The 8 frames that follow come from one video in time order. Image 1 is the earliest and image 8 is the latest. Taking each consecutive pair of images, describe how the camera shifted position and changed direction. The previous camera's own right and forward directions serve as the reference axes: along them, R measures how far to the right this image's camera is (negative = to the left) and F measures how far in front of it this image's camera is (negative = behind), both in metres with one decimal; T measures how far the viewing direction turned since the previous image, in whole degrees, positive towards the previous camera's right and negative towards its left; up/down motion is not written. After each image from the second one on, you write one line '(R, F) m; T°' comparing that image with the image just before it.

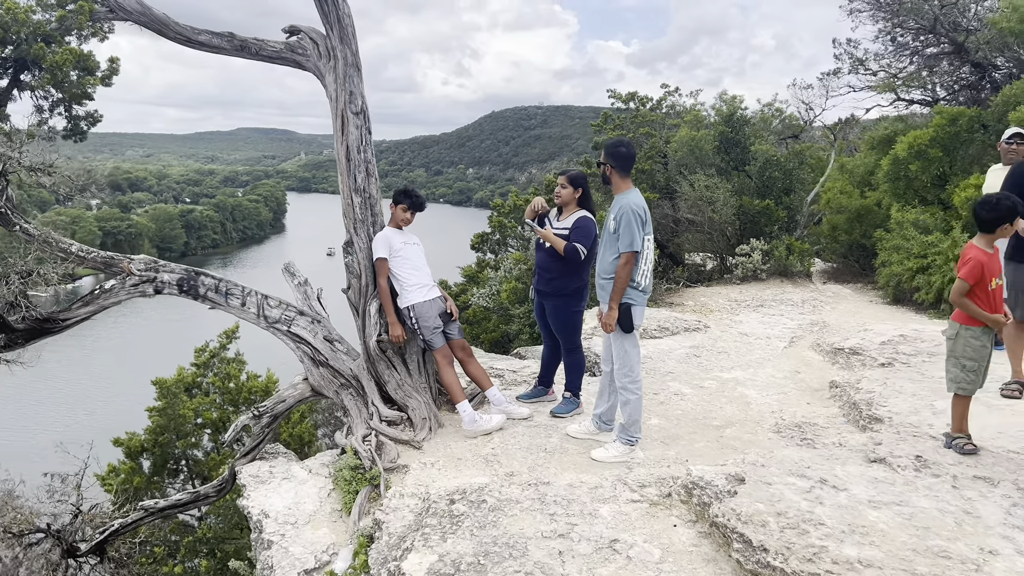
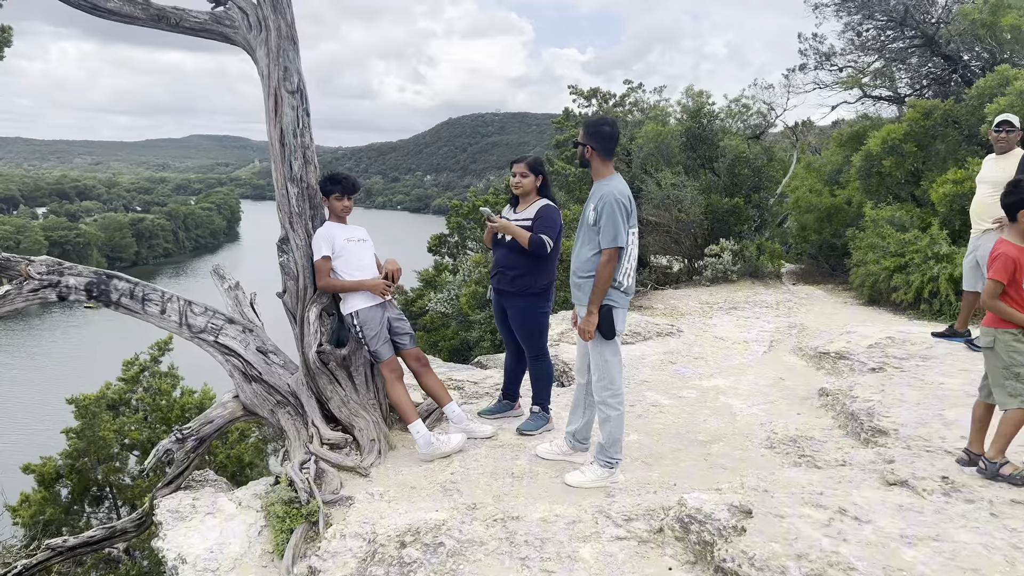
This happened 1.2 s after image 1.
(0.0, +0.6) m; +3°
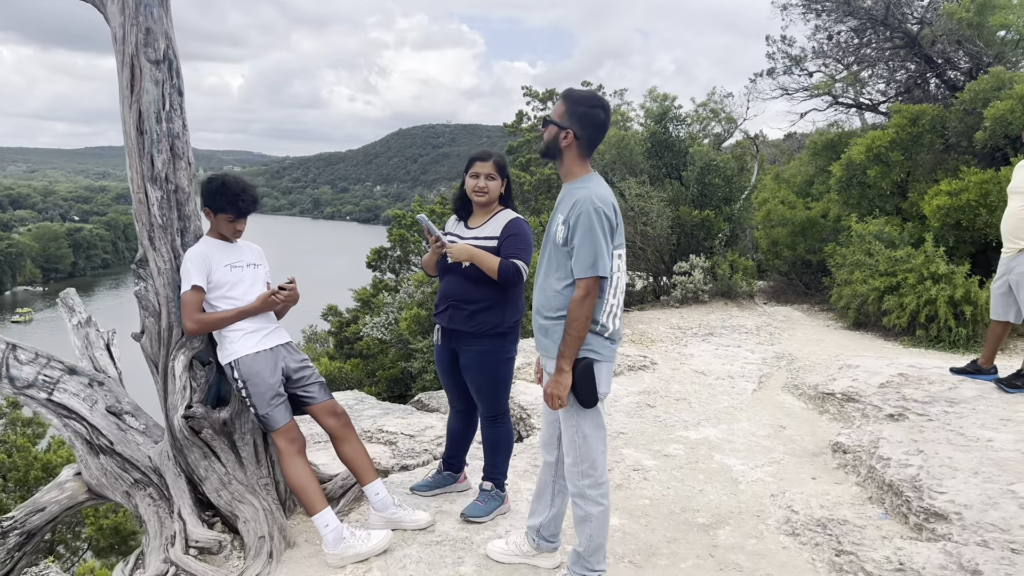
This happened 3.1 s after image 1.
(0.0, +1.1) m; +3°
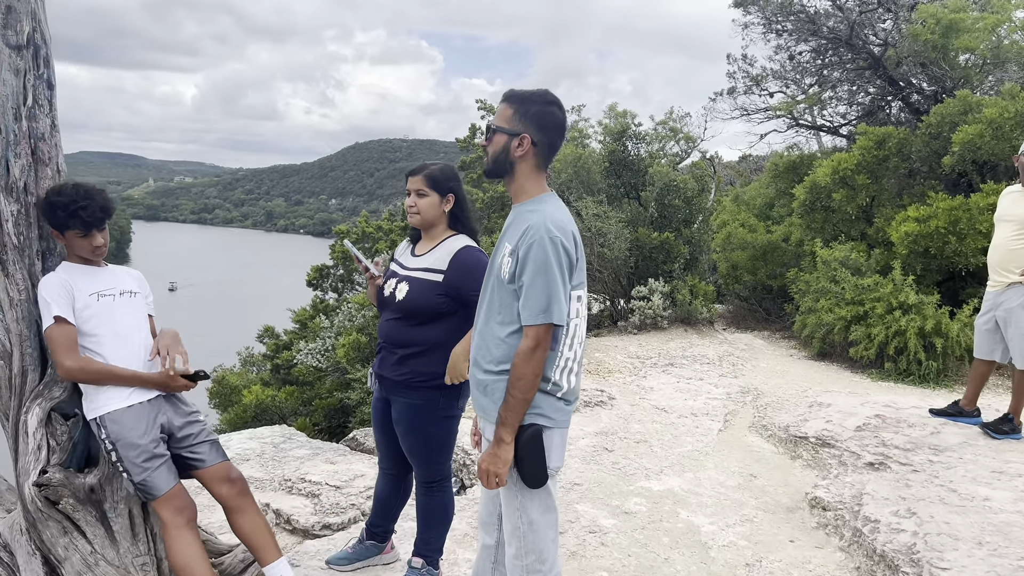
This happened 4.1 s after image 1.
(+0.1, +0.5) m; +3°
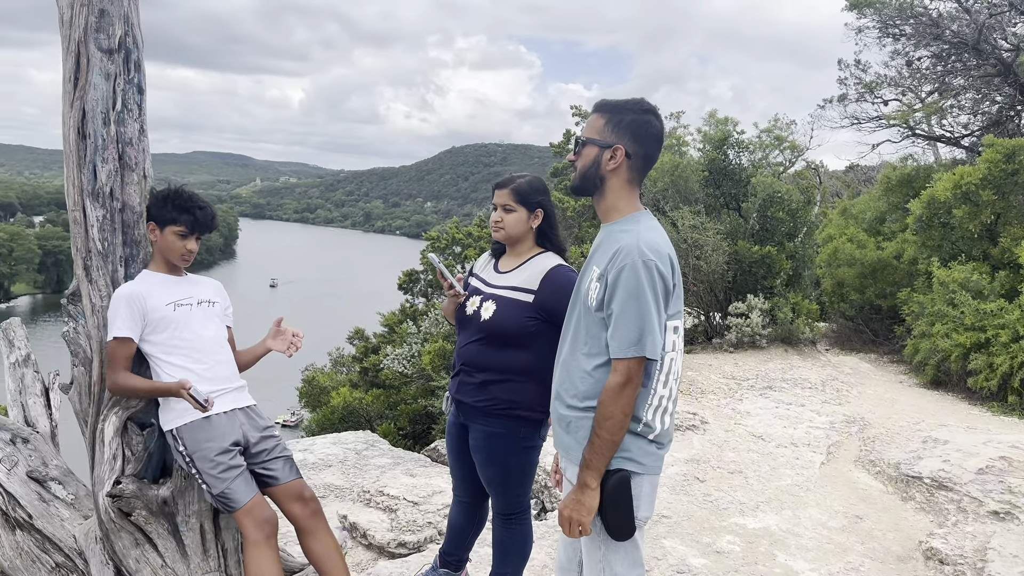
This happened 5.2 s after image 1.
(0.0, +0.2) m; -6°
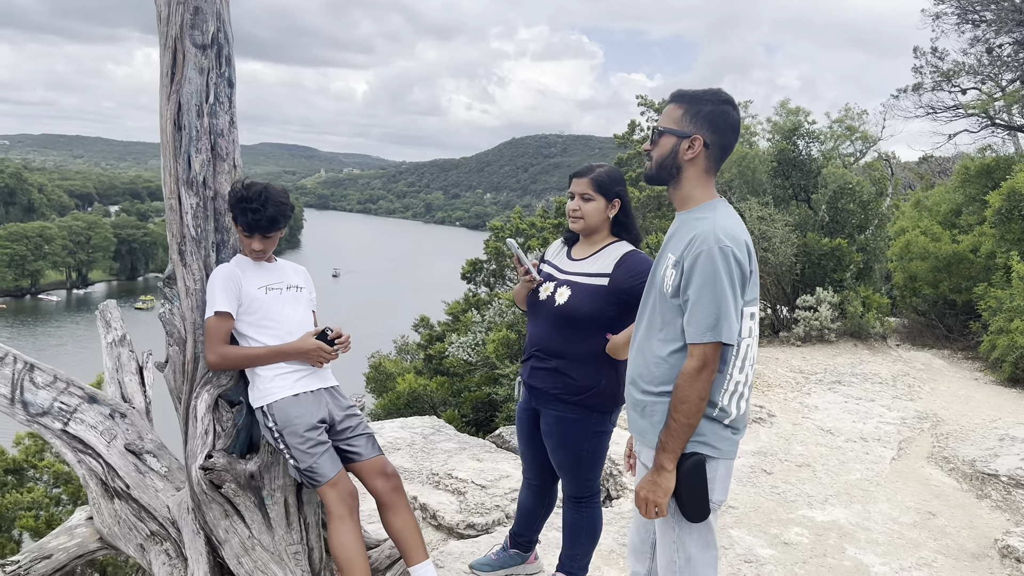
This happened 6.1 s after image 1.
(0.0, -0.1) m; -4°
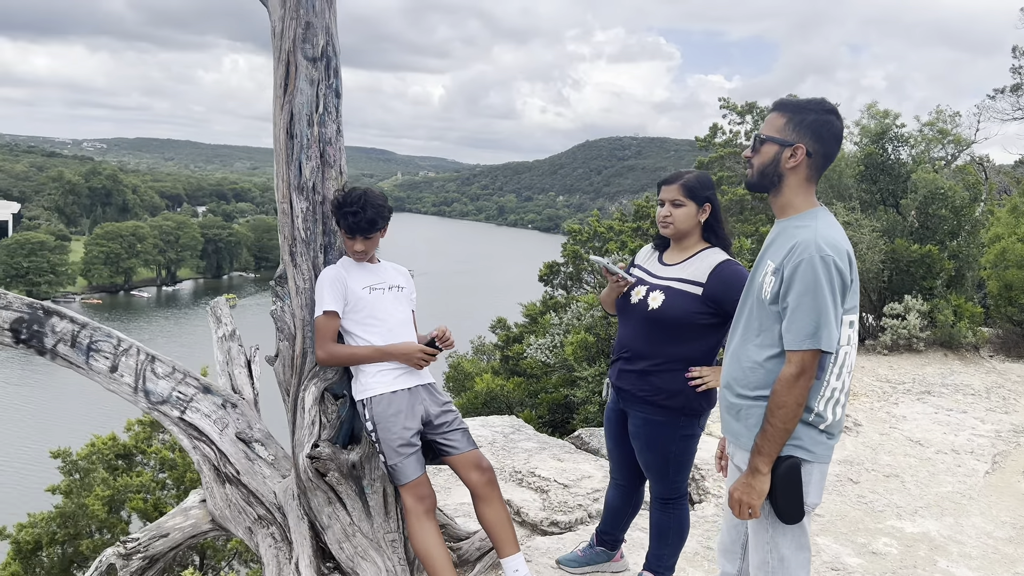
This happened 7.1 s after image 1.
(-0.1, -0.1) m; -5°
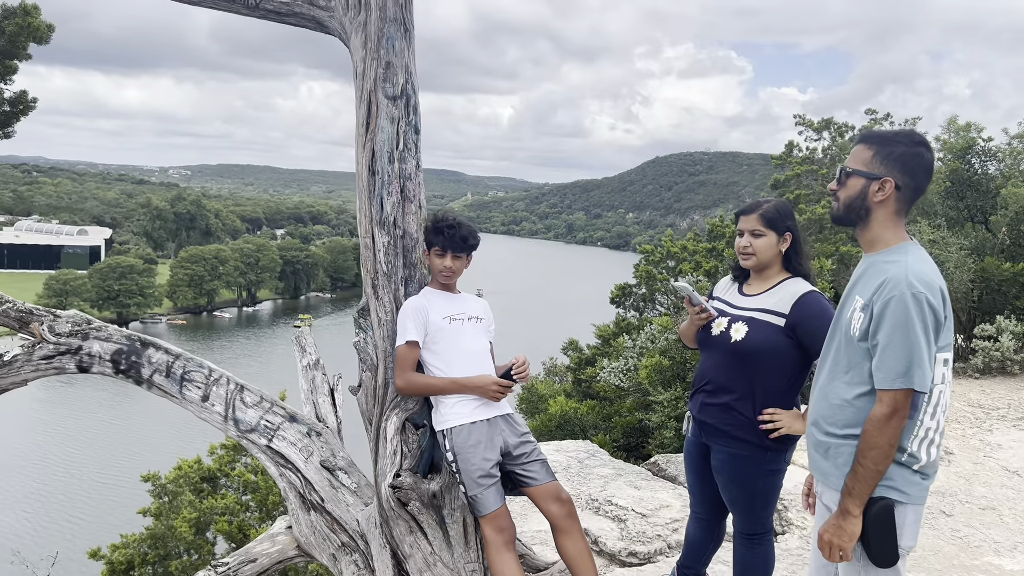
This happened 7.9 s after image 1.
(0.0, 0.0) m; -5°
